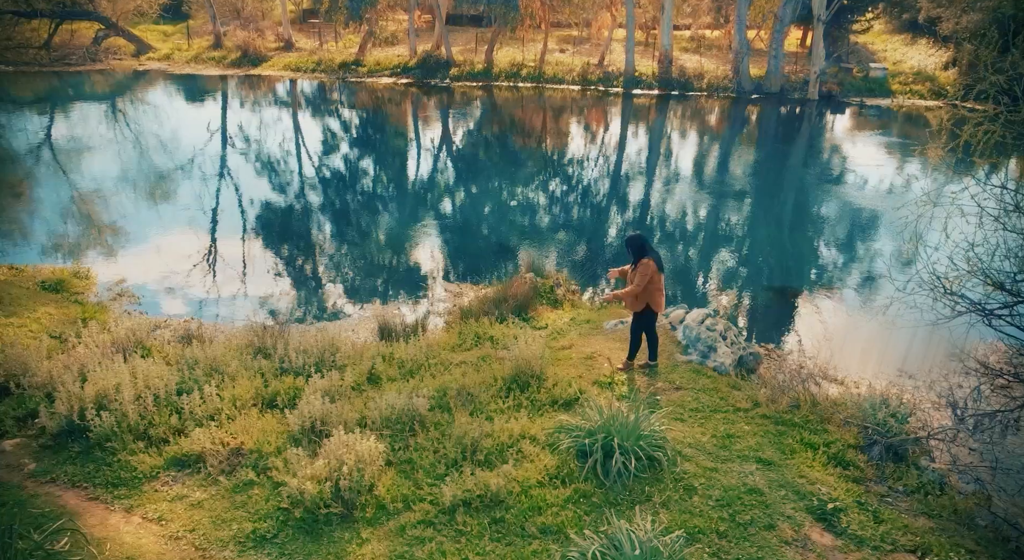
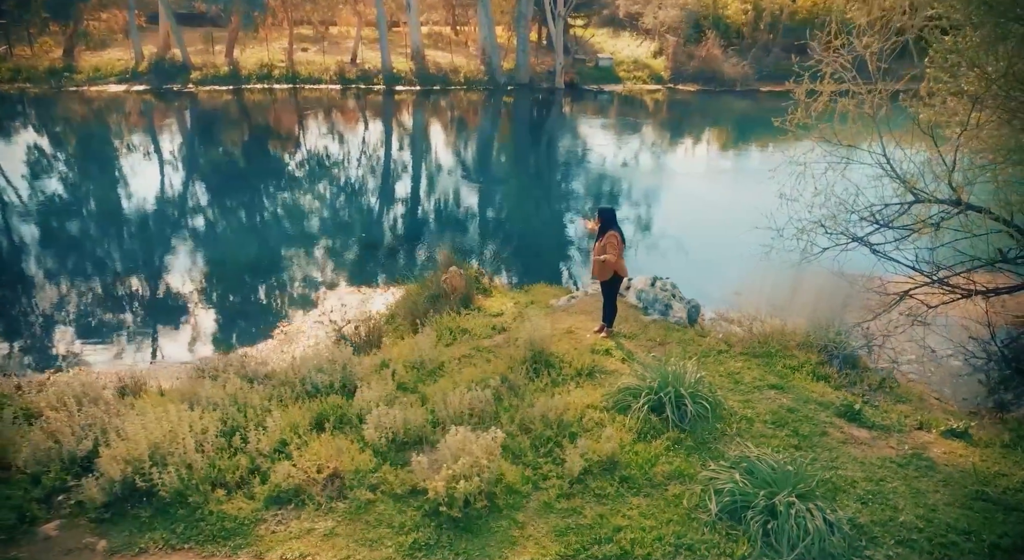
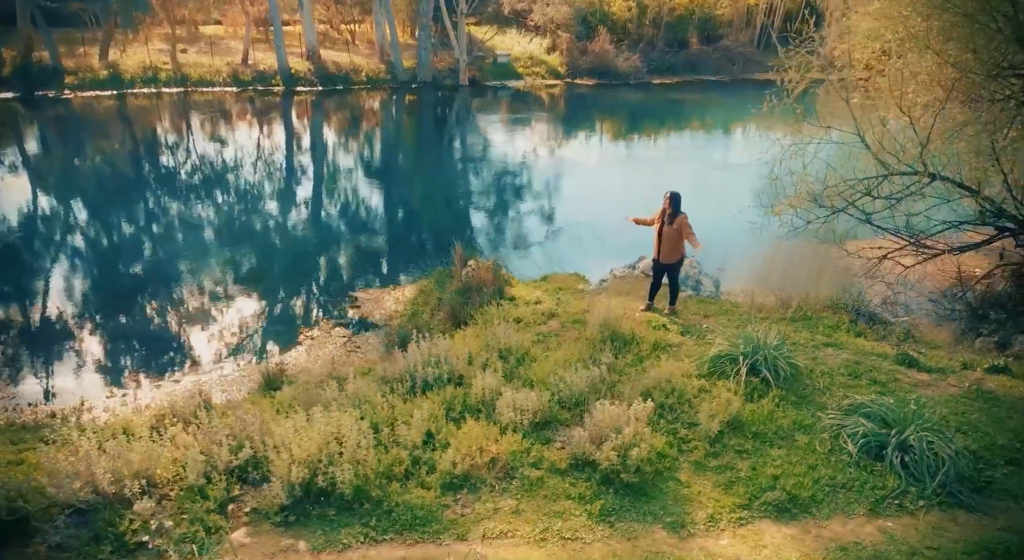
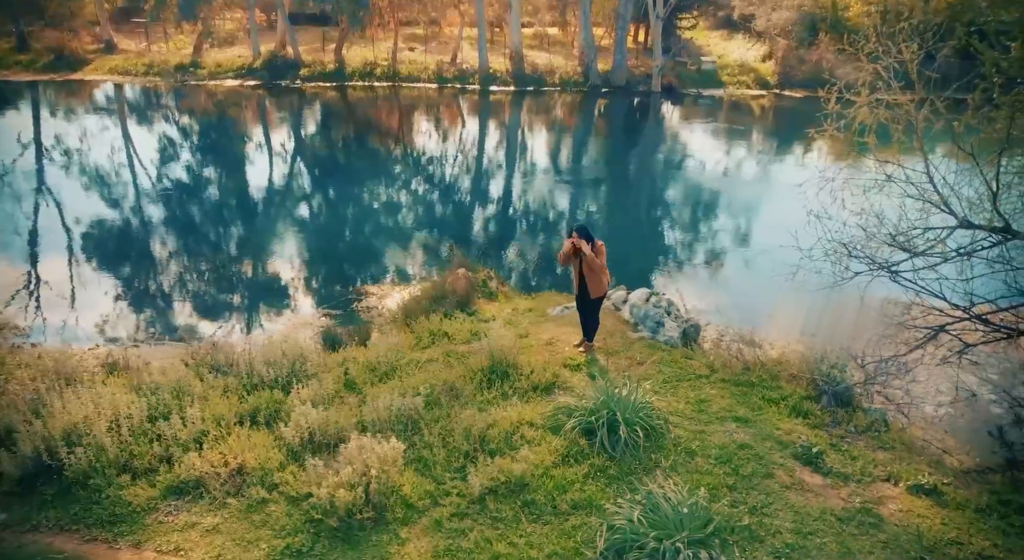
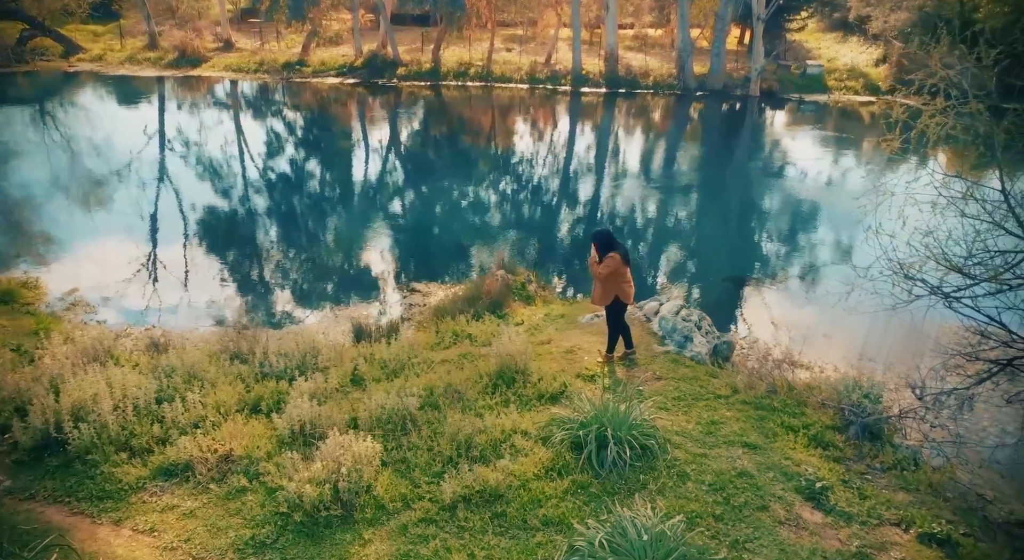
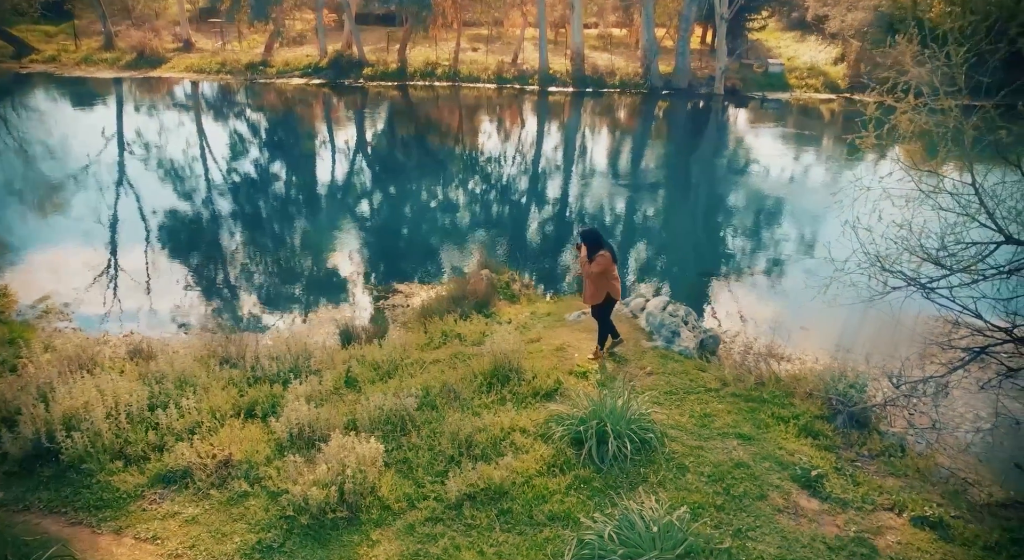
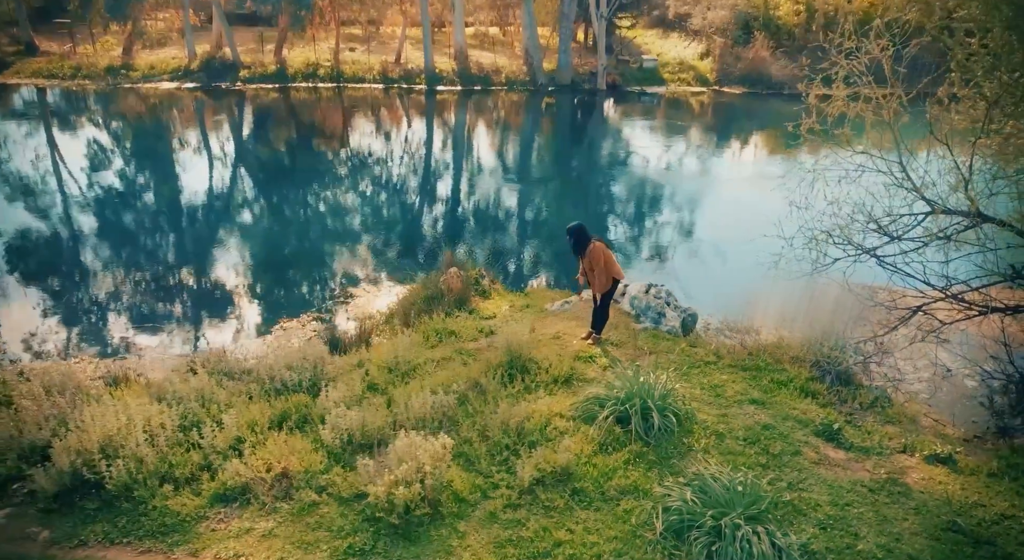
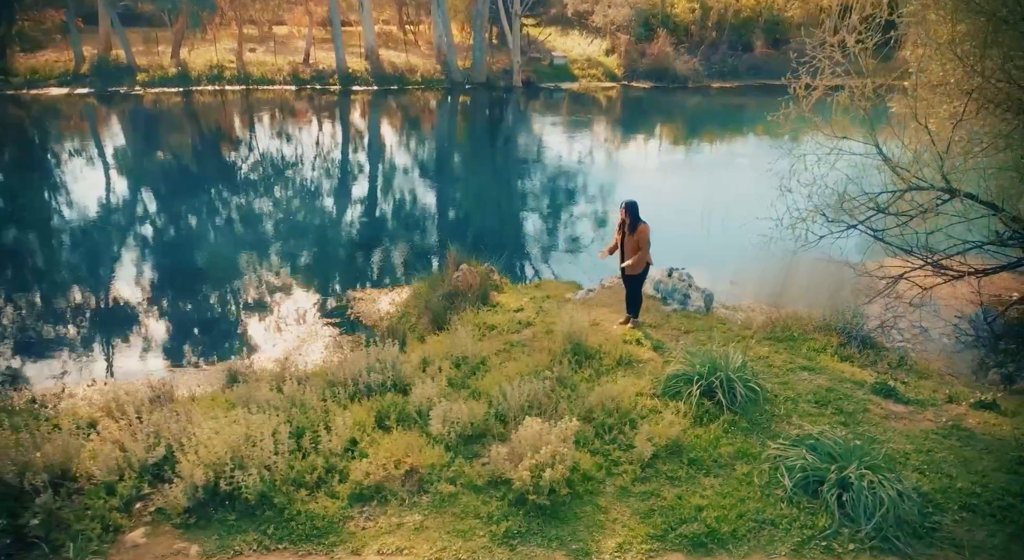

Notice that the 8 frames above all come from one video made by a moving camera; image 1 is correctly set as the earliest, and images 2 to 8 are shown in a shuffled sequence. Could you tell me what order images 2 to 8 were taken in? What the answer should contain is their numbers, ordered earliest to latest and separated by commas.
5, 6, 4, 7, 2, 8, 3
